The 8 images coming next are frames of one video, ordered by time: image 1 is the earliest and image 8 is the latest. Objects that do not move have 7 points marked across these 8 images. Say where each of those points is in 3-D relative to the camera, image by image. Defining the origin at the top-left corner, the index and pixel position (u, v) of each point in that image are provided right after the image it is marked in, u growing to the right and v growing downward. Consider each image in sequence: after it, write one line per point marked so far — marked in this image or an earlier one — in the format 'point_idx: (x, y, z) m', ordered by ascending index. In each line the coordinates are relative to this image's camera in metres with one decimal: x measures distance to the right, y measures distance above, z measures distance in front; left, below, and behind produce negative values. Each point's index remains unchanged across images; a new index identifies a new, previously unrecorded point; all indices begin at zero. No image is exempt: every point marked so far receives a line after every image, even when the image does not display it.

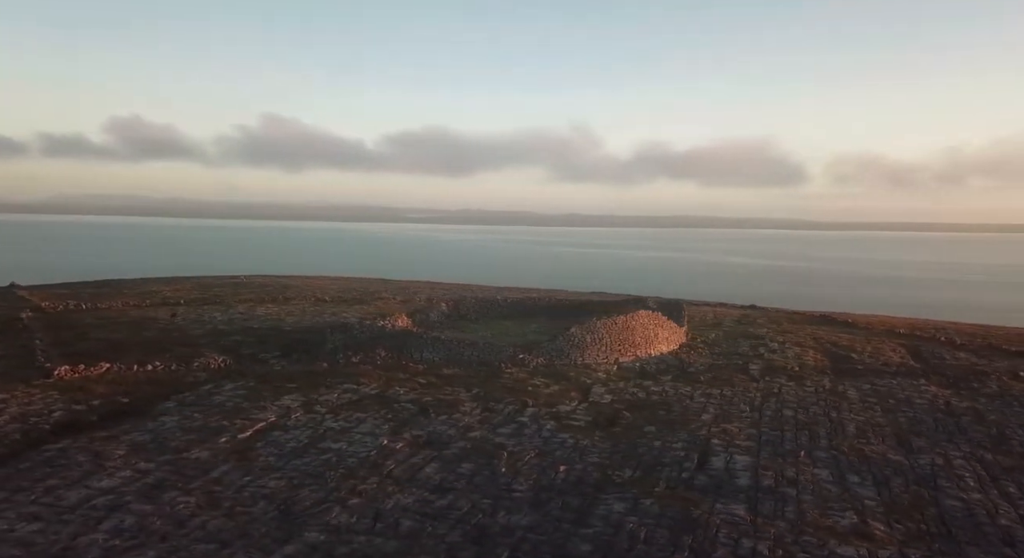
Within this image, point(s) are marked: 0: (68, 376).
0: (-12.0, -2.6, +15.7) m
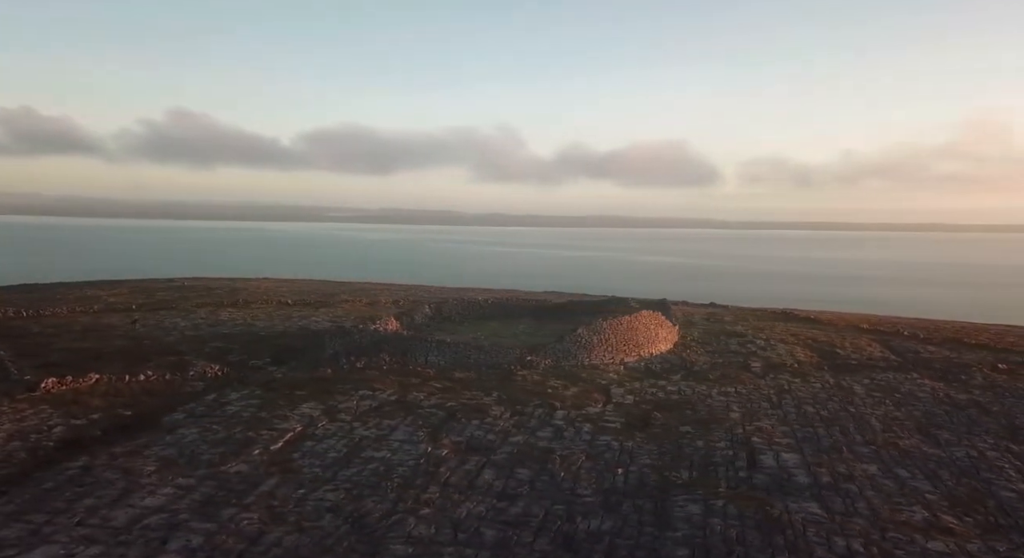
0: (-11.5, -2.7, +14.7) m
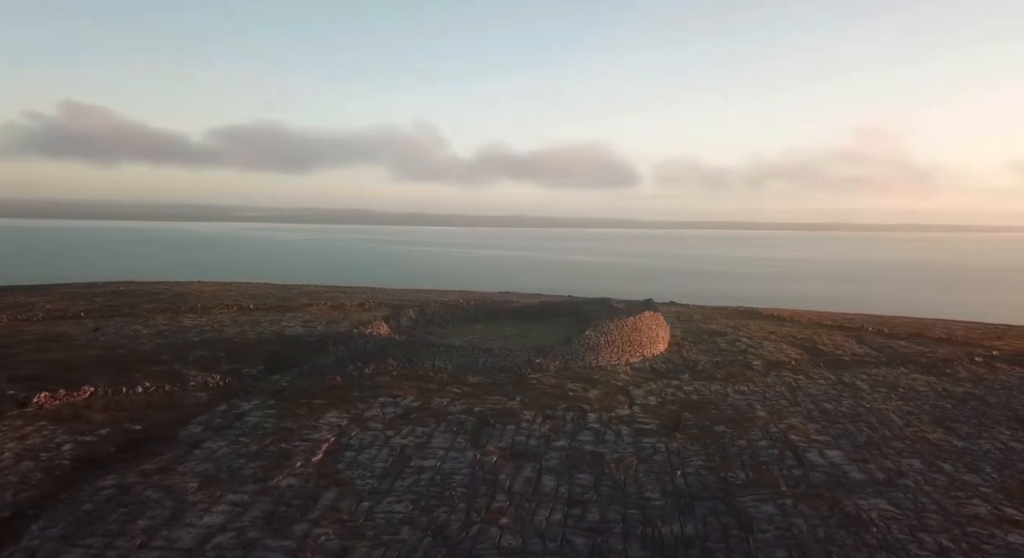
0: (-10.8, -2.9, +13.7) m
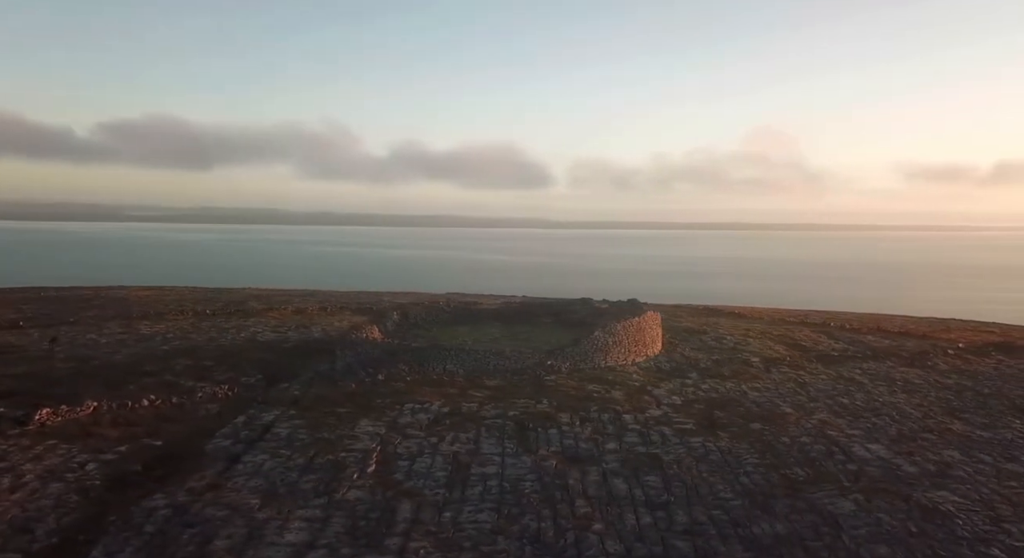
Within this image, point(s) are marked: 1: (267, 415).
0: (-10.0, -3.1, +12.8) m
1: (-5.7, -3.2, +13.7) m
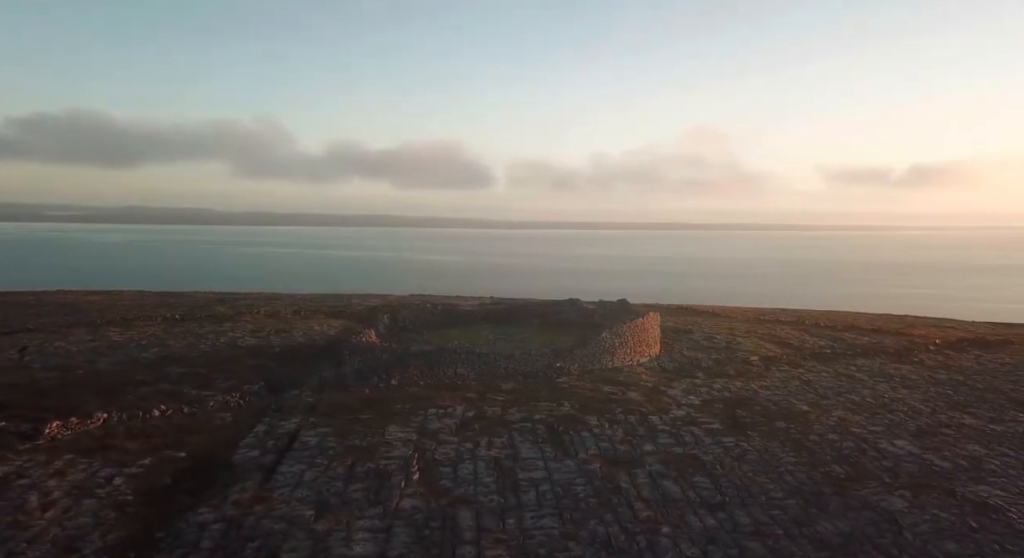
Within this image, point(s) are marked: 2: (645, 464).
0: (-9.4, -3.2, +12.3) m
1: (-5.1, -3.3, +13.3) m
2: (+2.3, -3.2, +10.3) m
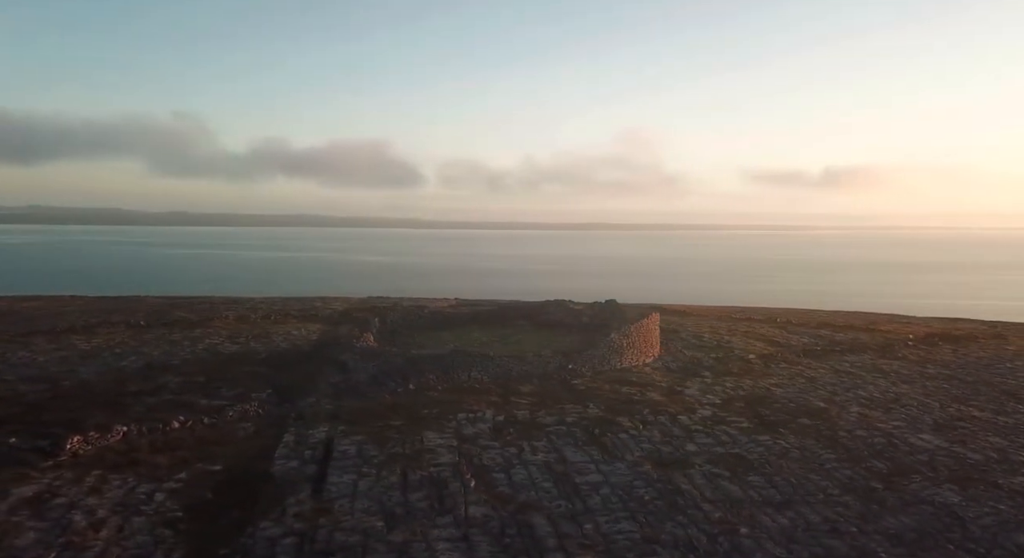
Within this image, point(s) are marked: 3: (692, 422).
0: (-8.6, -3.4, +11.7) m
1: (-4.4, -3.4, +13.1) m
2: (+3.3, -3.3, +10.5) m
3: (+4.0, -3.2, +13.3) m
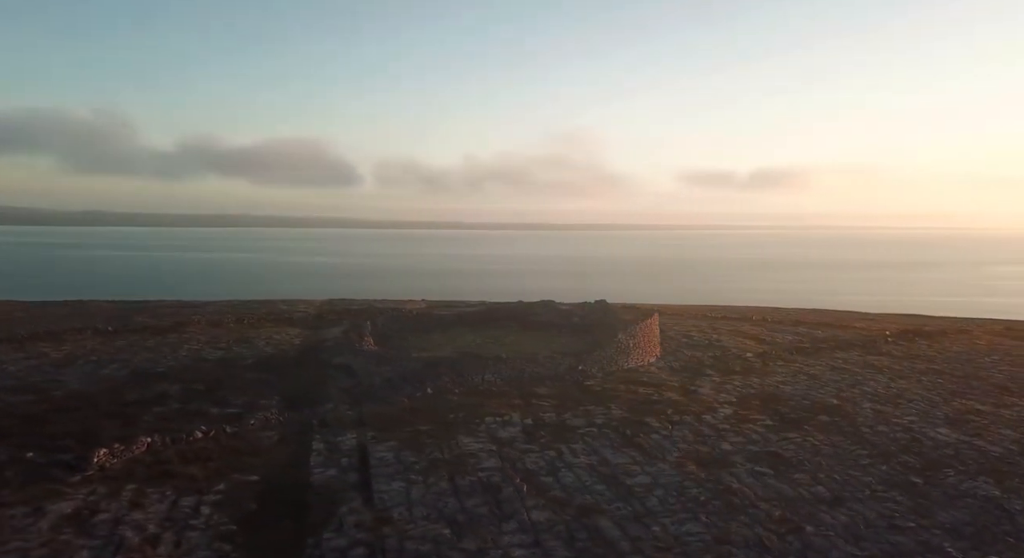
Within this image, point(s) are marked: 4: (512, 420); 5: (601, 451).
0: (-7.8, -3.5, +11.3) m
1: (-3.7, -3.5, +12.9) m
2: (+4.1, -3.4, +10.7) m
3: (+4.7, -3.3, +13.5) m
4: (0.0, -3.3, +13.7) m
5: (+1.7, -3.4, +11.6) m
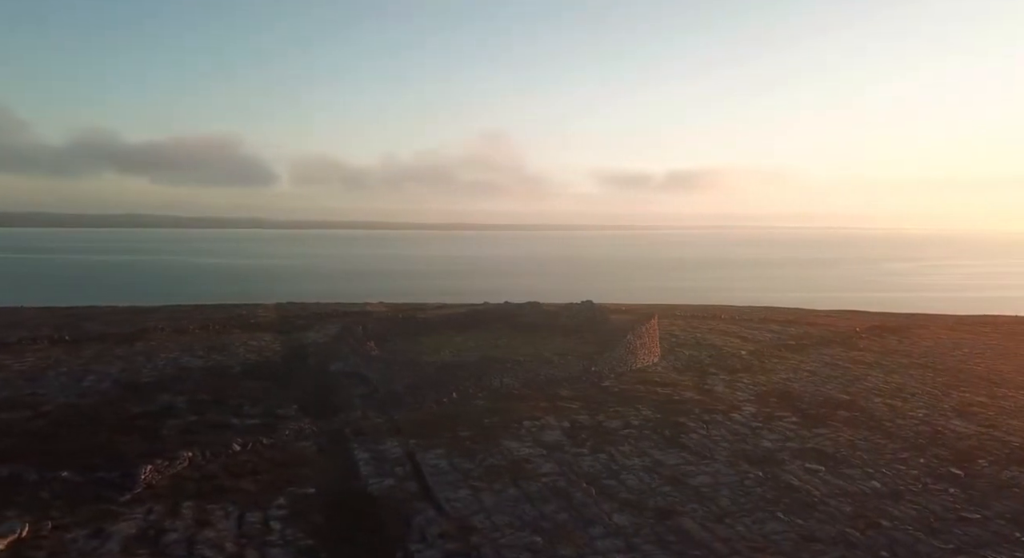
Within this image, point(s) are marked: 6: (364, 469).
0: (-6.7, -3.7, +11.0) m
1: (-2.7, -3.7, +12.8) m
2: (+5.2, -3.4, +11.2) m
3: (+5.6, -3.4, +14.0) m
4: (+0.9, -3.4, +13.9) m
5: (+2.8, -3.5, +11.8) m
6: (-3.0, -3.8, +11.7) m
